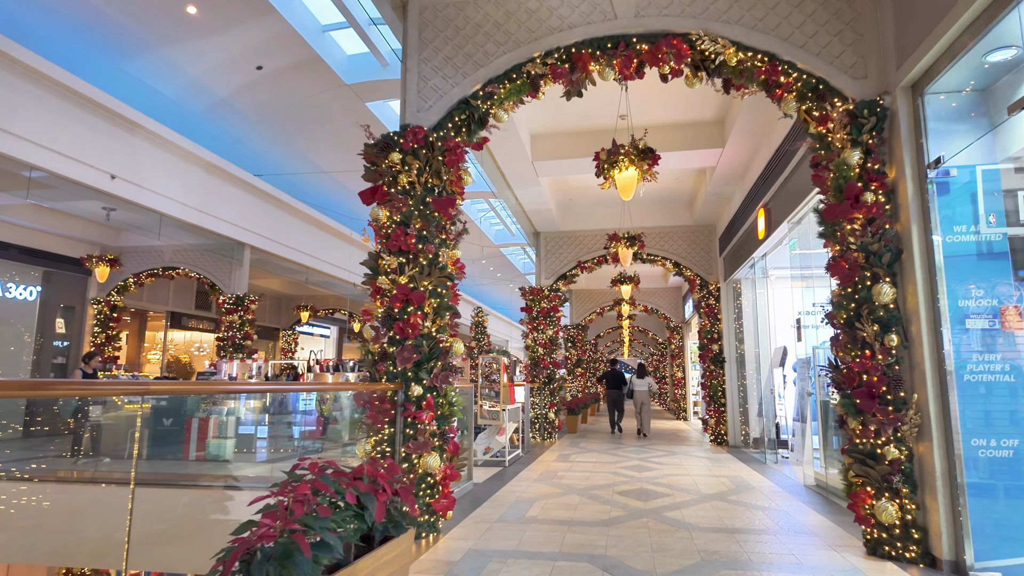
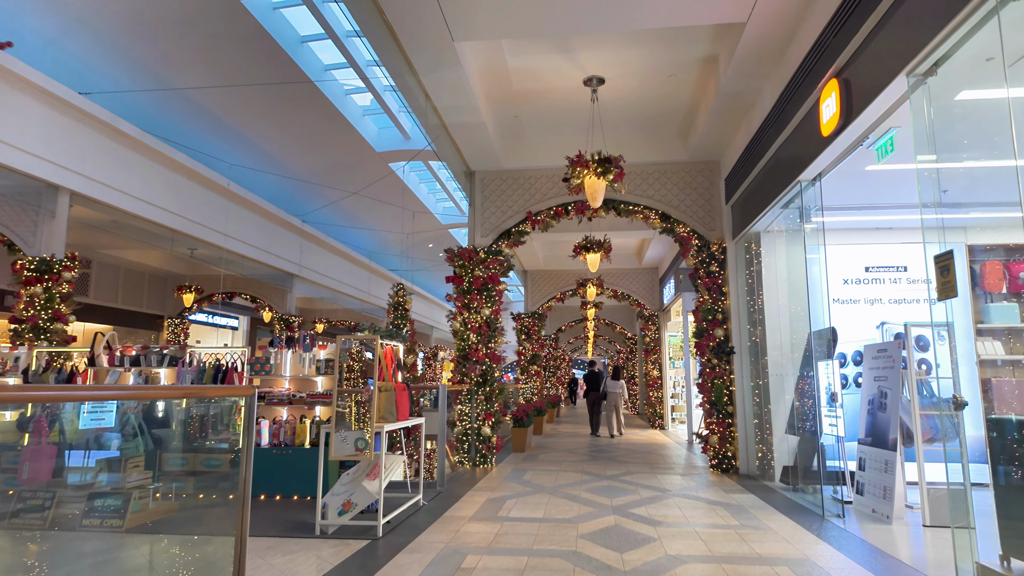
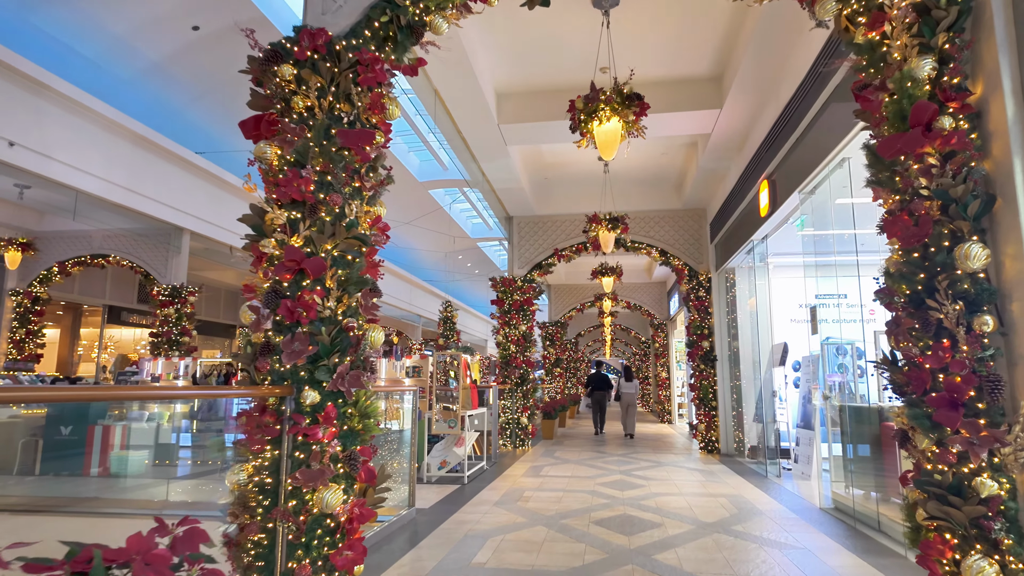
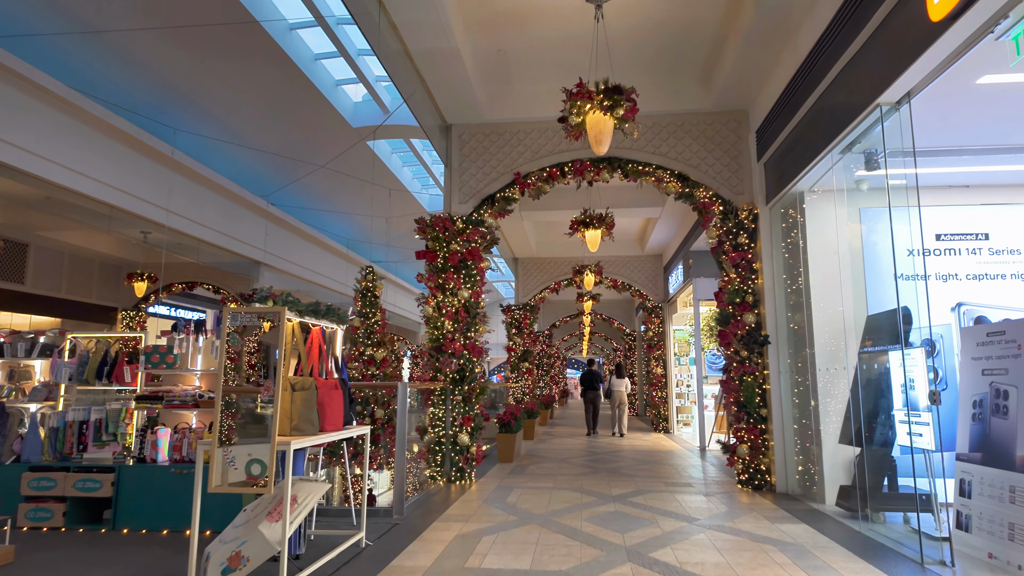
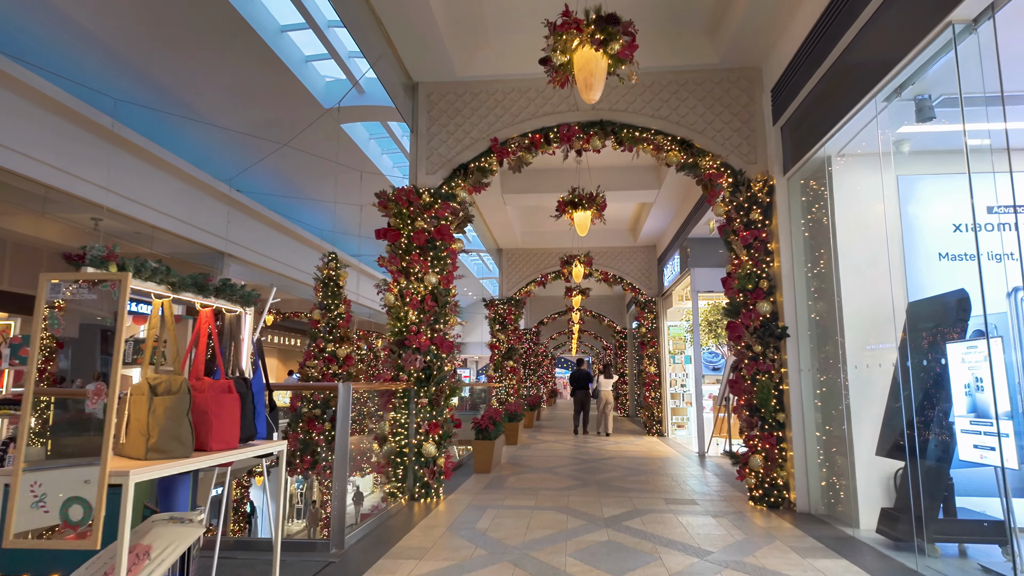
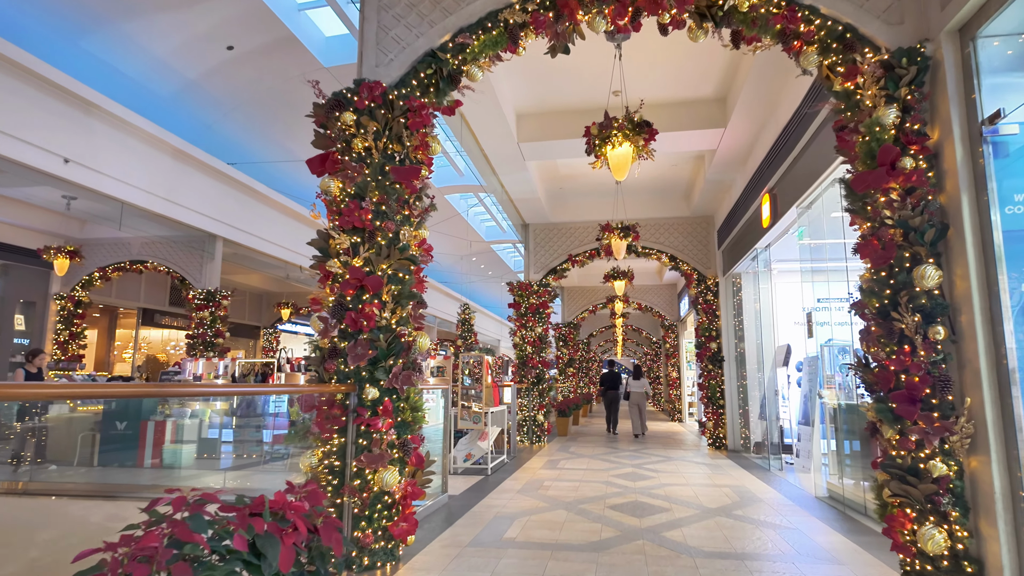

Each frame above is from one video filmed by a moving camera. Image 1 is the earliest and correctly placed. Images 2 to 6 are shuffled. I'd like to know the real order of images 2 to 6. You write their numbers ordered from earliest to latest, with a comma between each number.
6, 3, 2, 4, 5
